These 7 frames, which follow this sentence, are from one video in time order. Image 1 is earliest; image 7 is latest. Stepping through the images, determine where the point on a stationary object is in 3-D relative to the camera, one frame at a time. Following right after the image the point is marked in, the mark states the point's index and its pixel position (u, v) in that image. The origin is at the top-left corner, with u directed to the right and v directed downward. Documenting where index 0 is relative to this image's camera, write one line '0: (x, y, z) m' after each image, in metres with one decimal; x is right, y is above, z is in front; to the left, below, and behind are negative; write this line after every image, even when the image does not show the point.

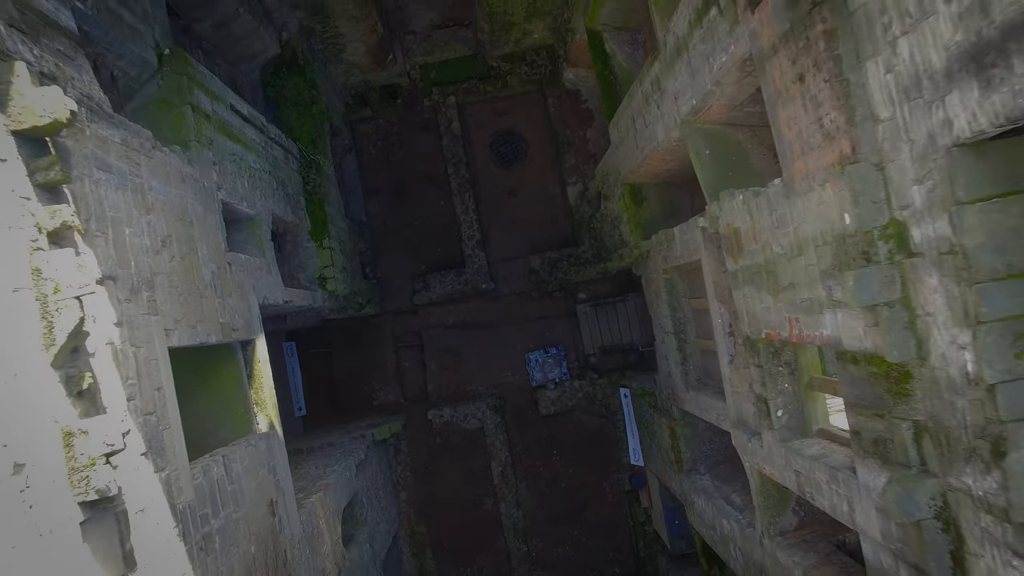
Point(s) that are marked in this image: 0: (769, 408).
0: (+1.8, -0.8, +4.4) m
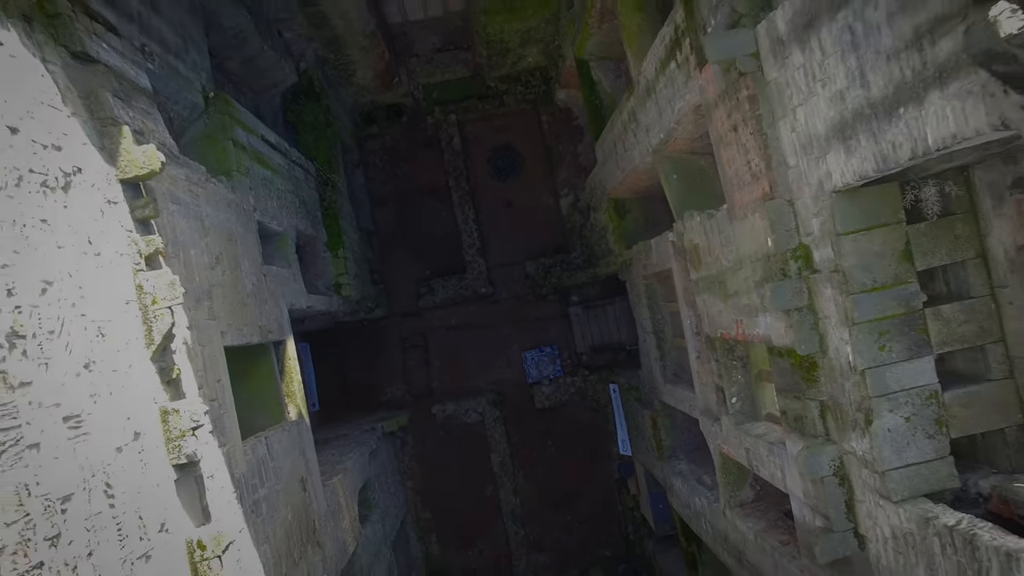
0: (+1.8, -0.9, +5.2) m
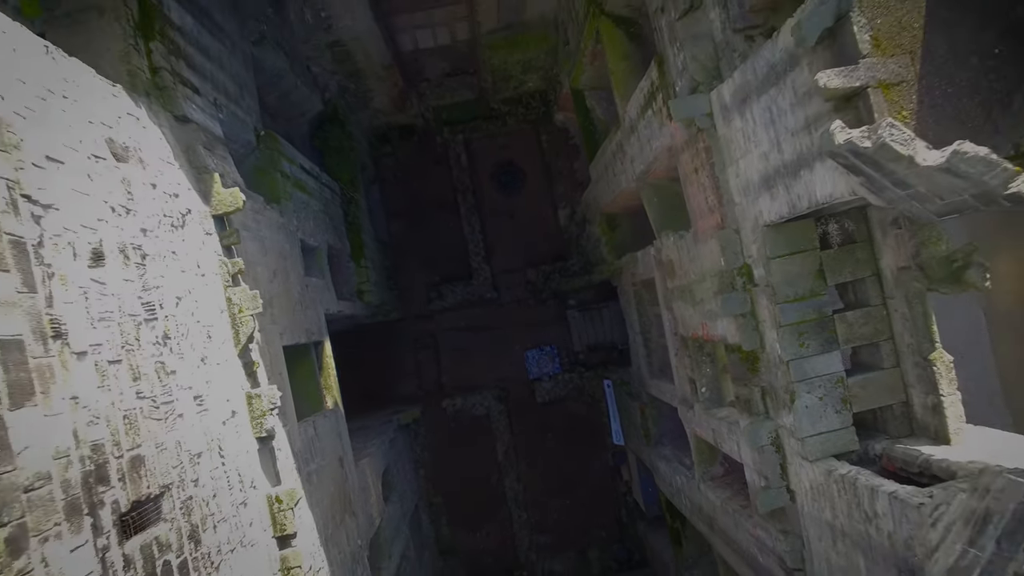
0: (+1.8, -0.9, +6.2) m
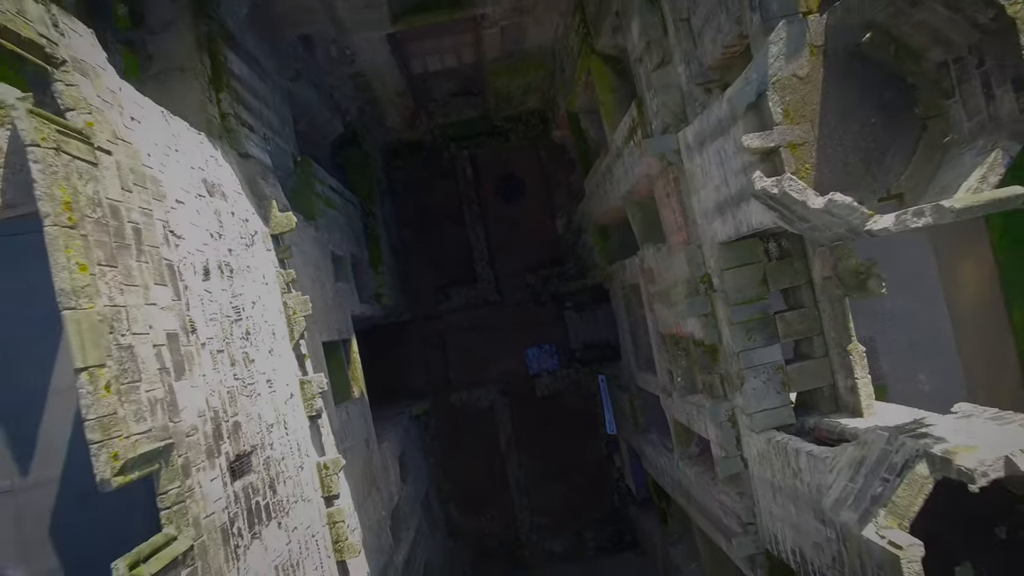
0: (+1.9, -1.0, +7.2) m
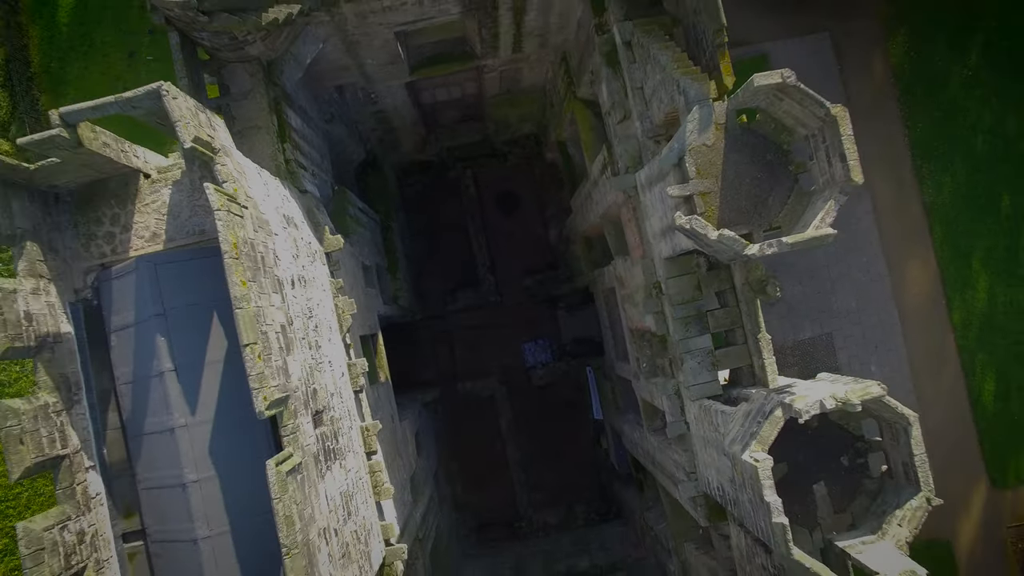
0: (+1.8, -1.0, +9.0) m
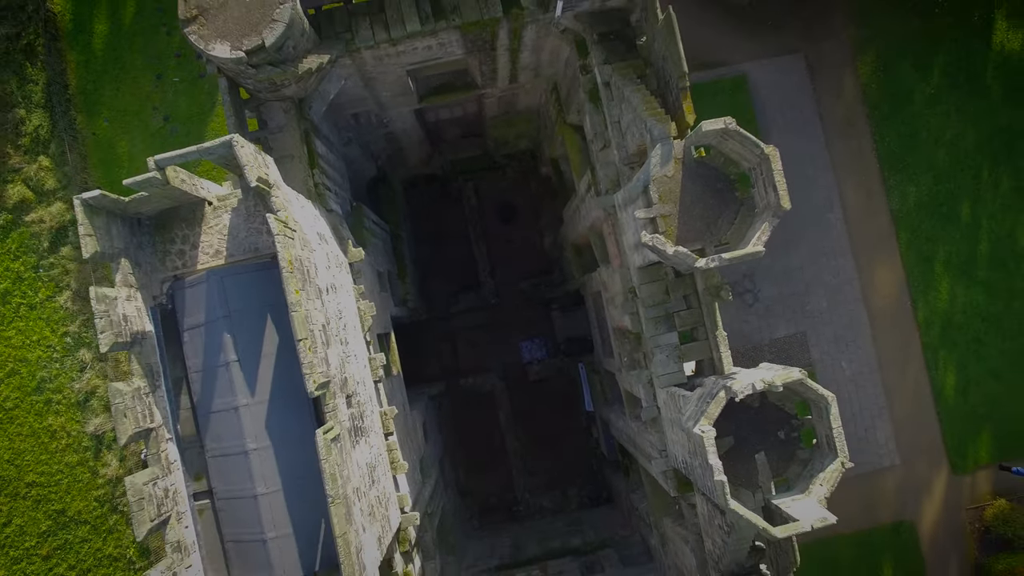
0: (+1.8, -1.1, +10.2) m
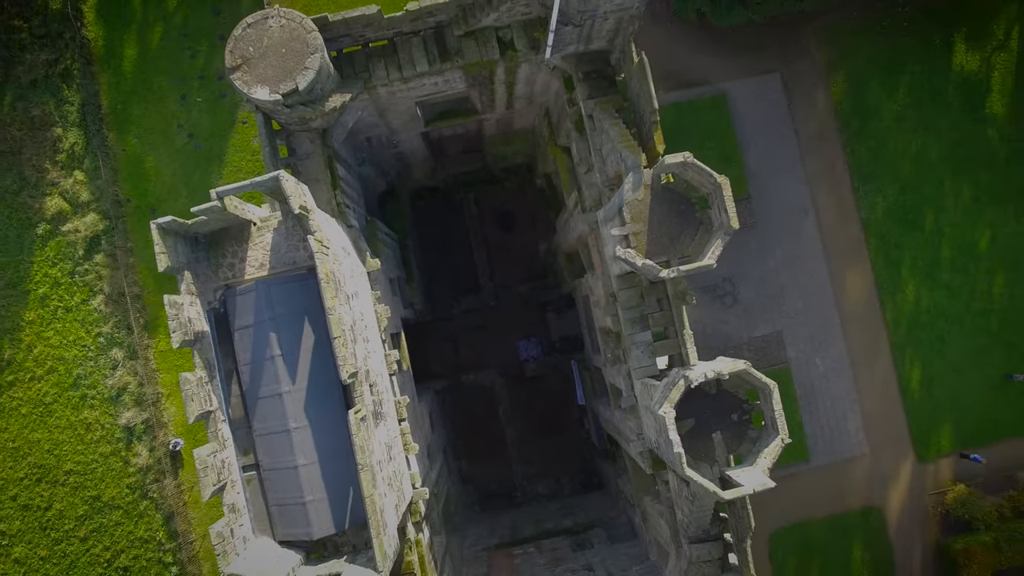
0: (+1.7, -1.2, +11.5) m
